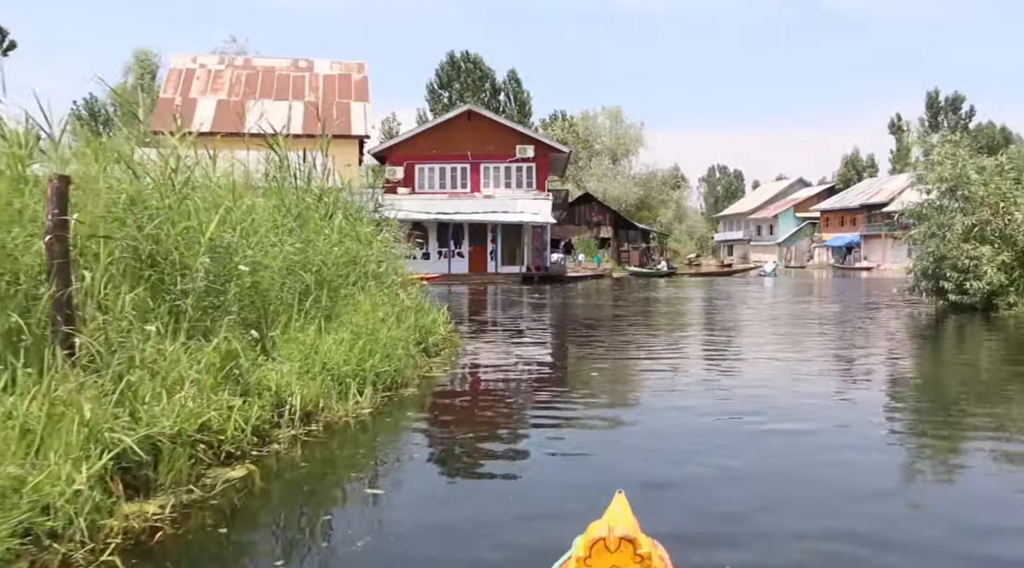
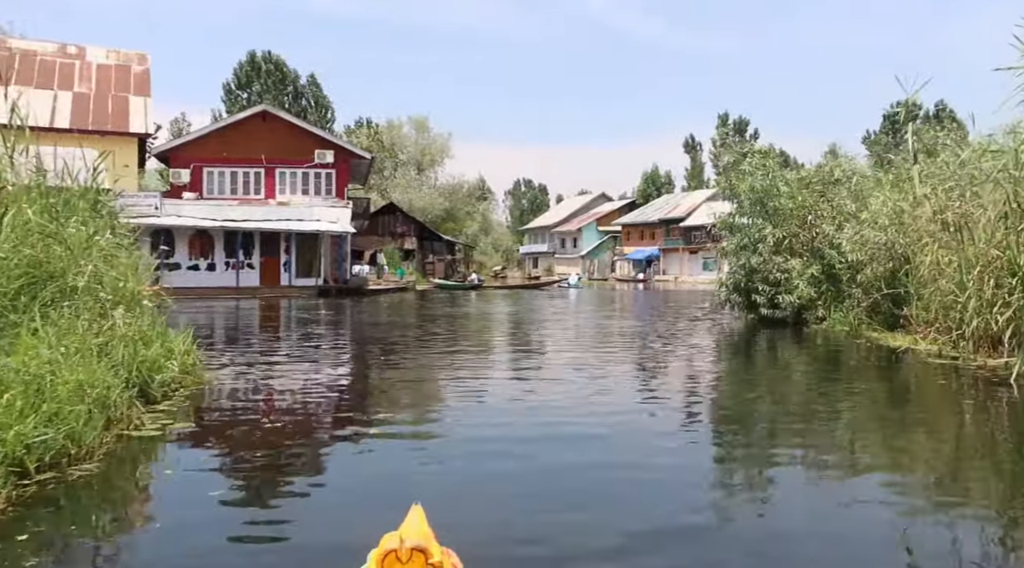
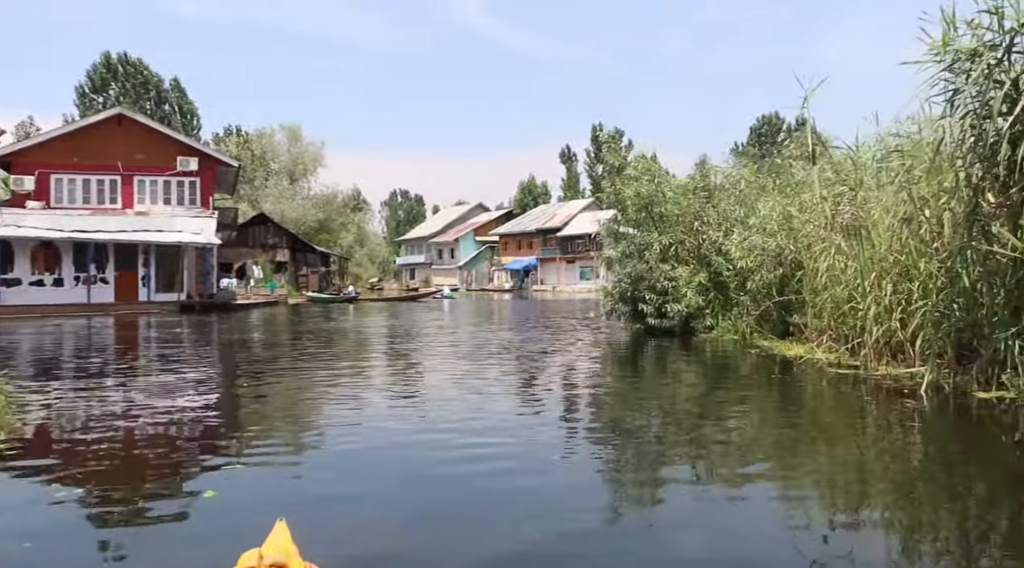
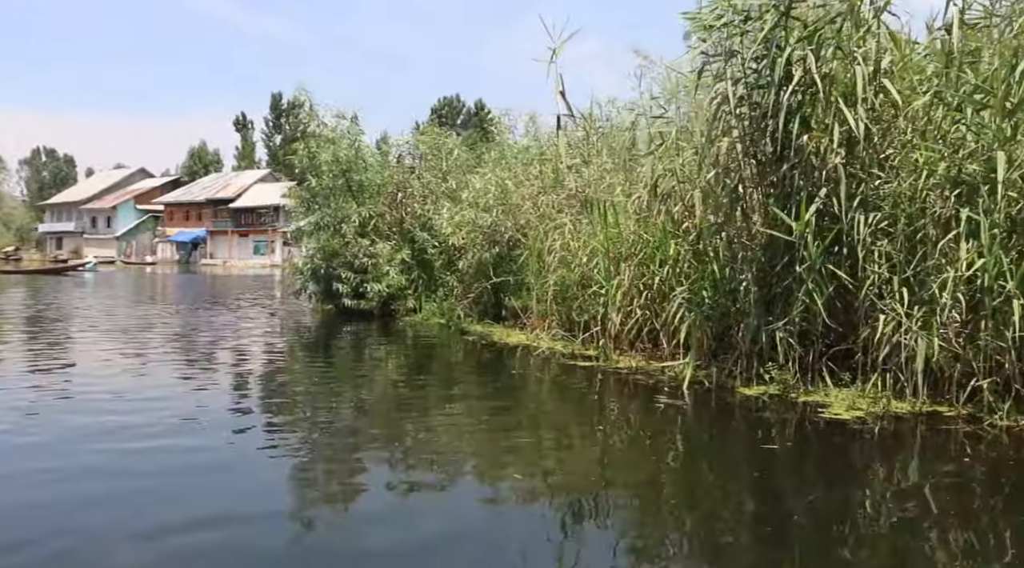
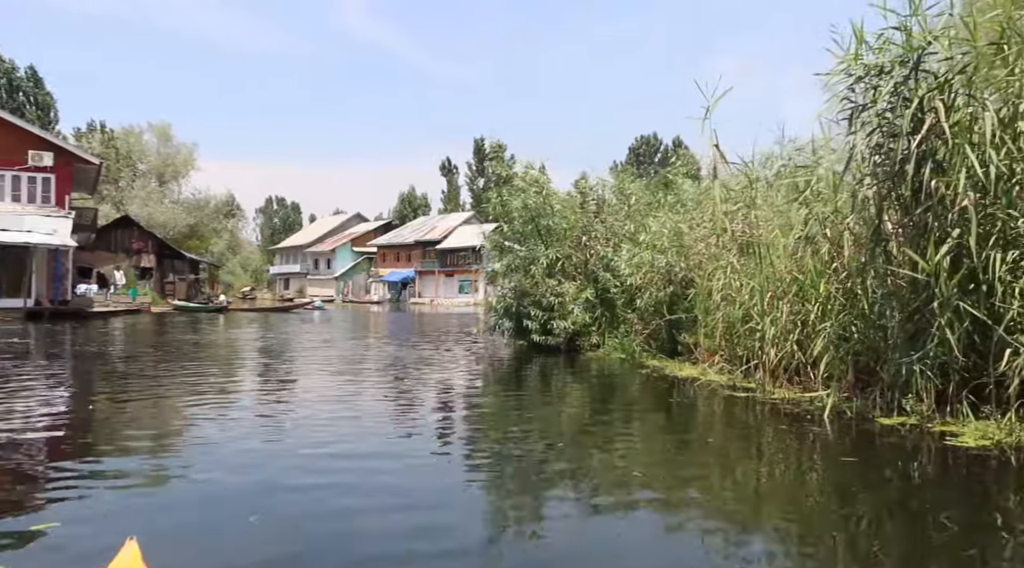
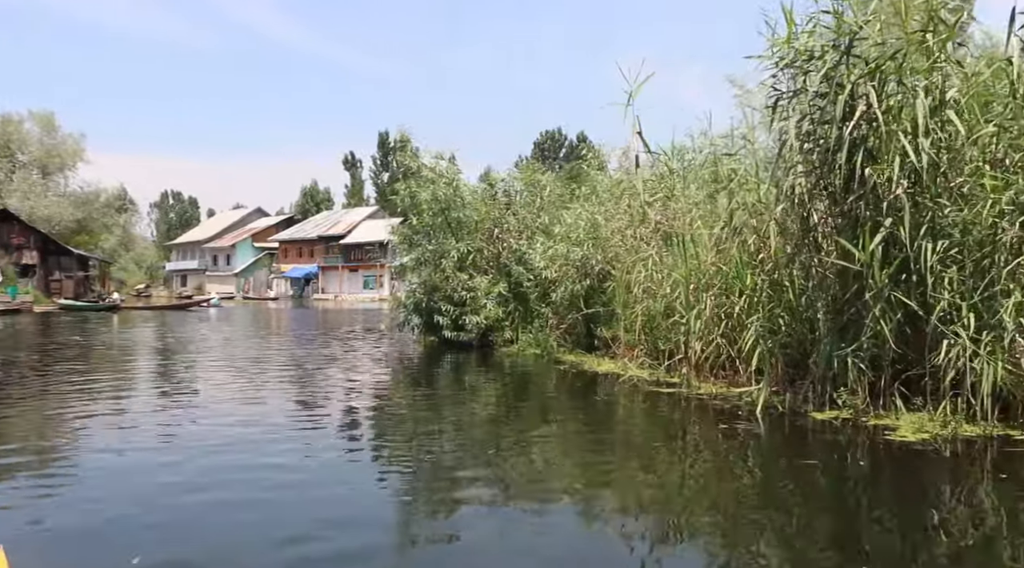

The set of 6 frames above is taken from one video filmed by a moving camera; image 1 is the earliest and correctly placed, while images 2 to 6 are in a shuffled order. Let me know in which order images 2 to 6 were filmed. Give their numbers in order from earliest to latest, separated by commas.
2, 3, 5, 6, 4
